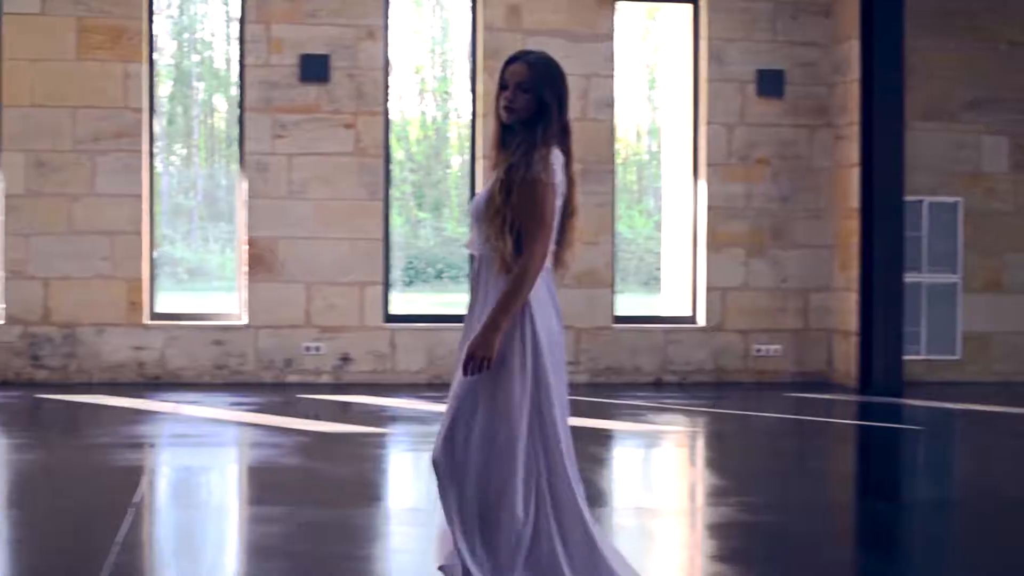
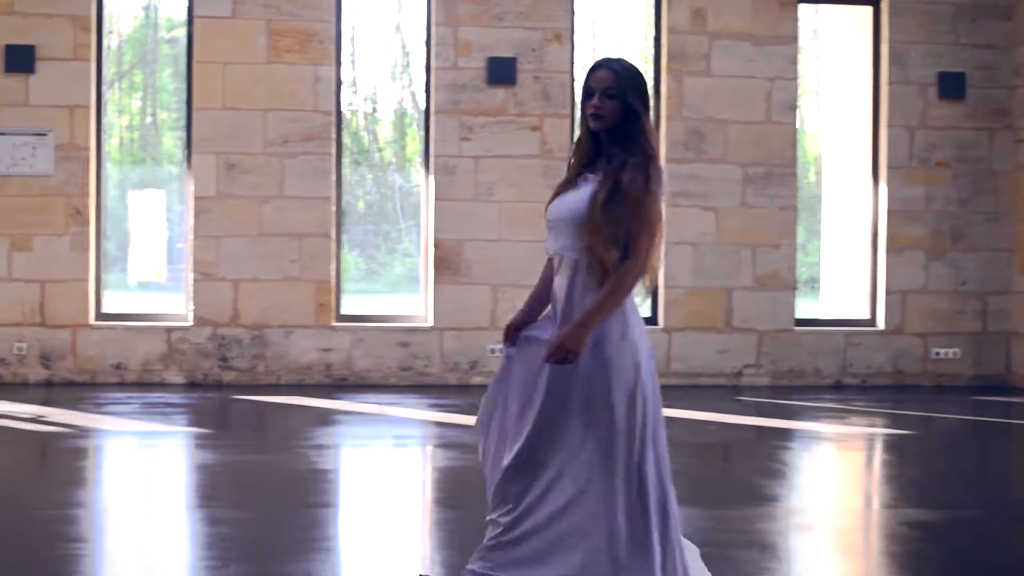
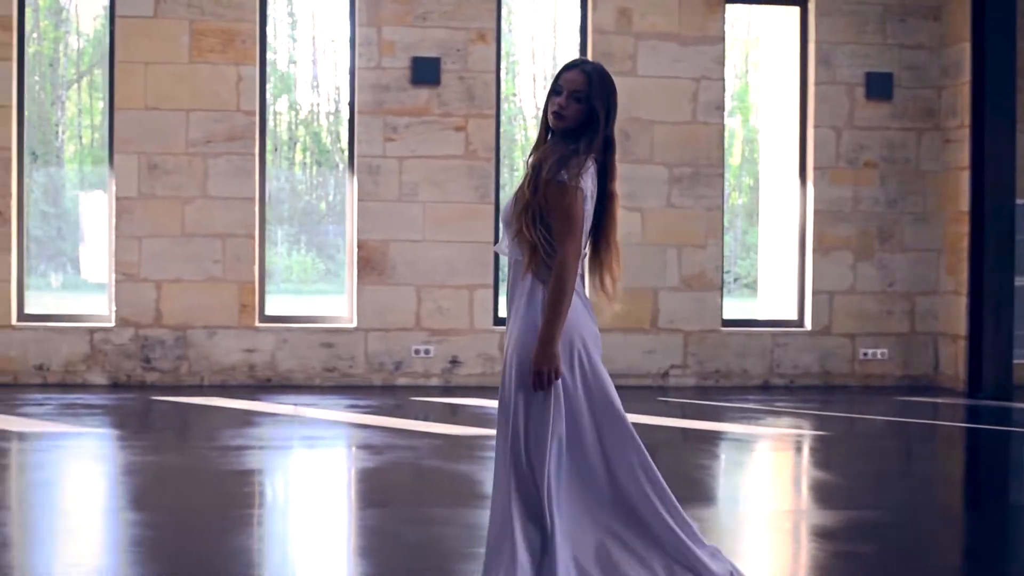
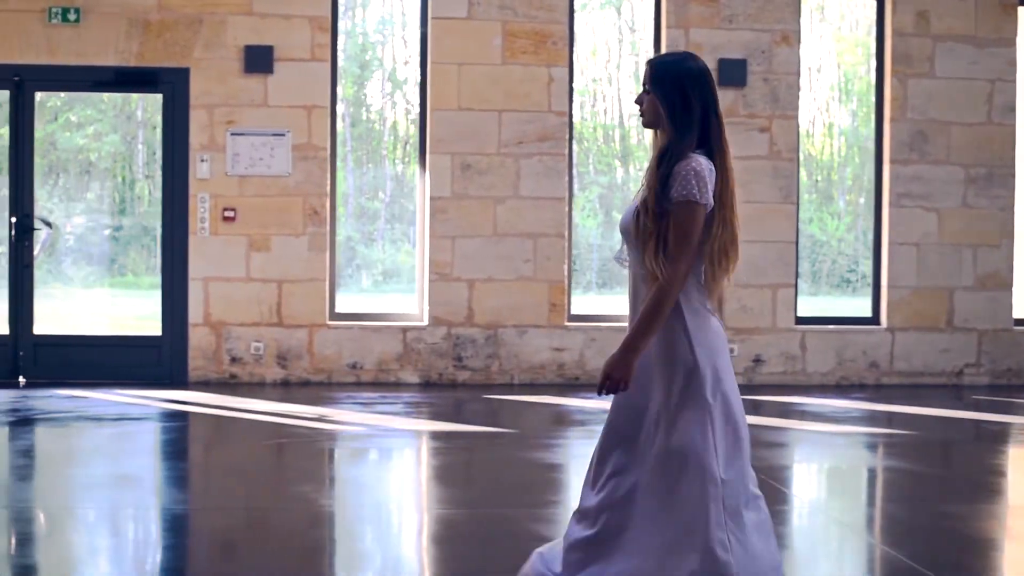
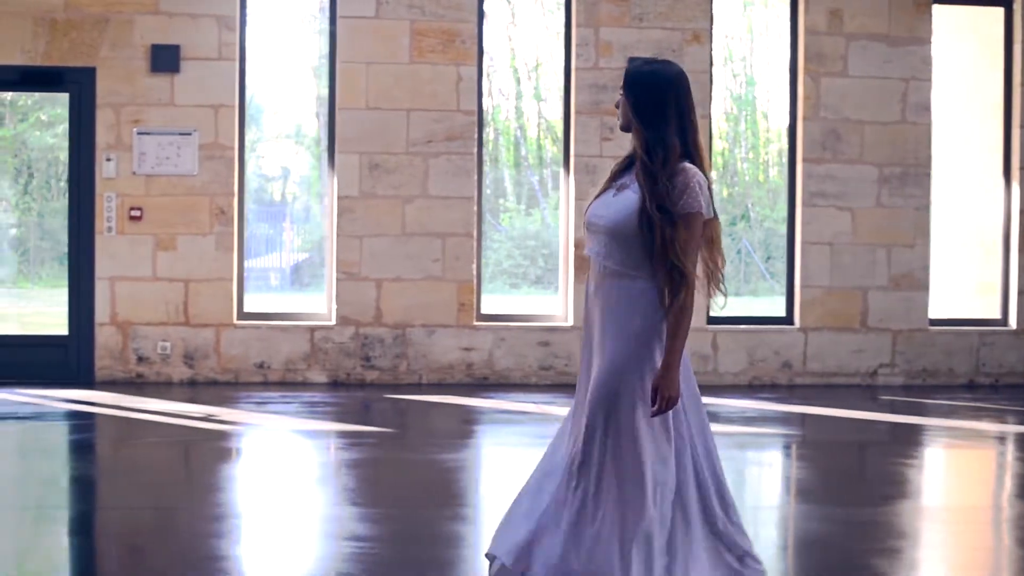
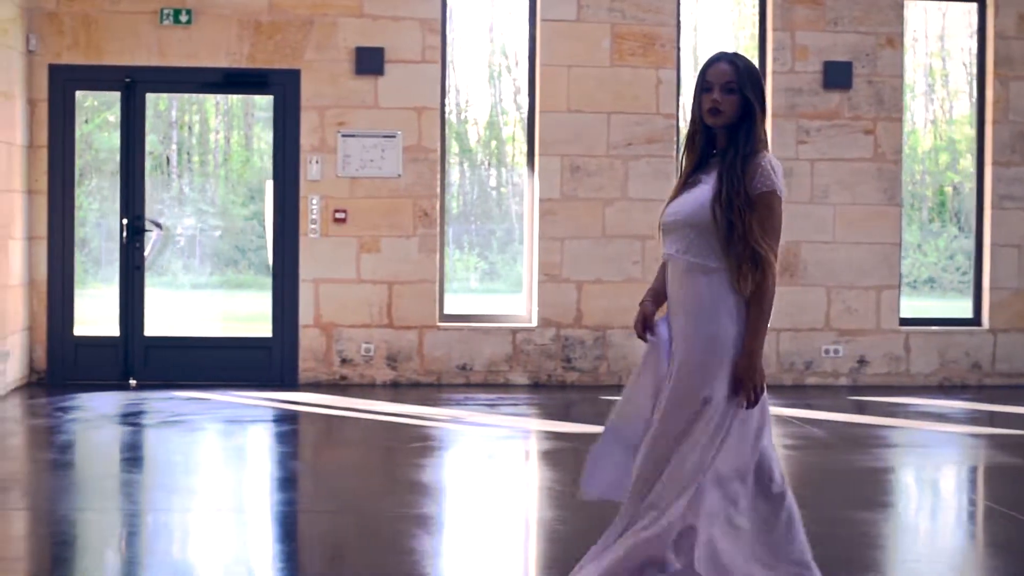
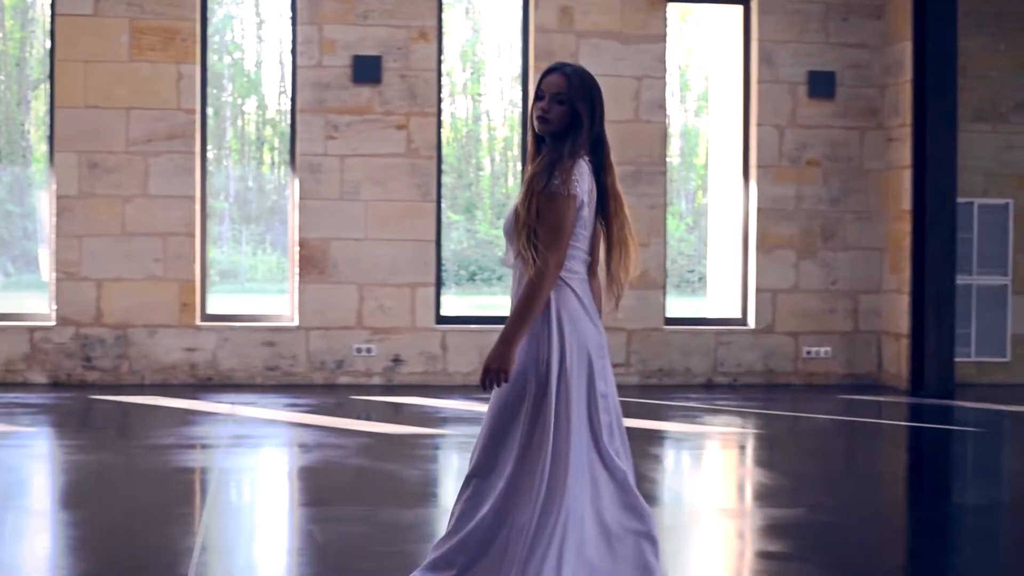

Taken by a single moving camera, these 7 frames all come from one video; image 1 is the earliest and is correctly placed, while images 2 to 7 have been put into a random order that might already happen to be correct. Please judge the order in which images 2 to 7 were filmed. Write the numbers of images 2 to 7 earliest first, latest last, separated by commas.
7, 3, 2, 5, 4, 6
